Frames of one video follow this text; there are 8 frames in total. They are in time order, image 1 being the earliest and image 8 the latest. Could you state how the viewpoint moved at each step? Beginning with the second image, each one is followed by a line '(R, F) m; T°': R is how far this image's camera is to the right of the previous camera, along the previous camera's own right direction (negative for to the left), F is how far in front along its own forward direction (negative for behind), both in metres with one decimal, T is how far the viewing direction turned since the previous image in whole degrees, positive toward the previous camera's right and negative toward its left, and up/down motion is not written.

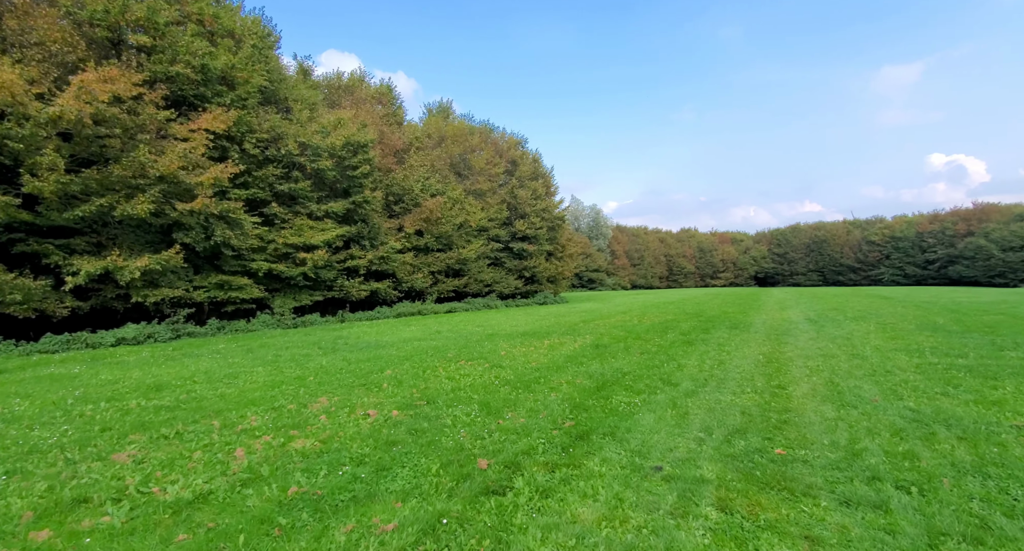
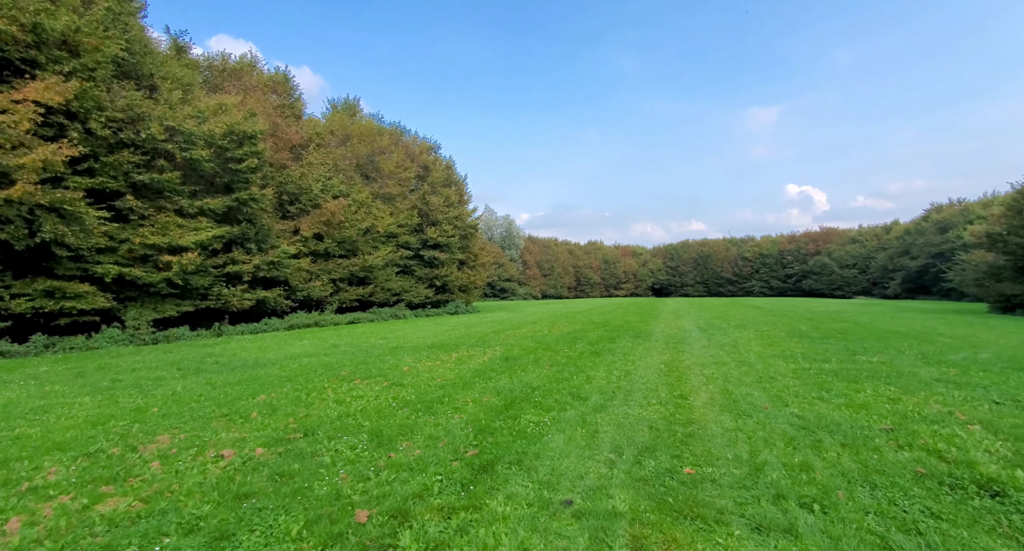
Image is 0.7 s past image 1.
(+0.2, +0.6) m; +11°
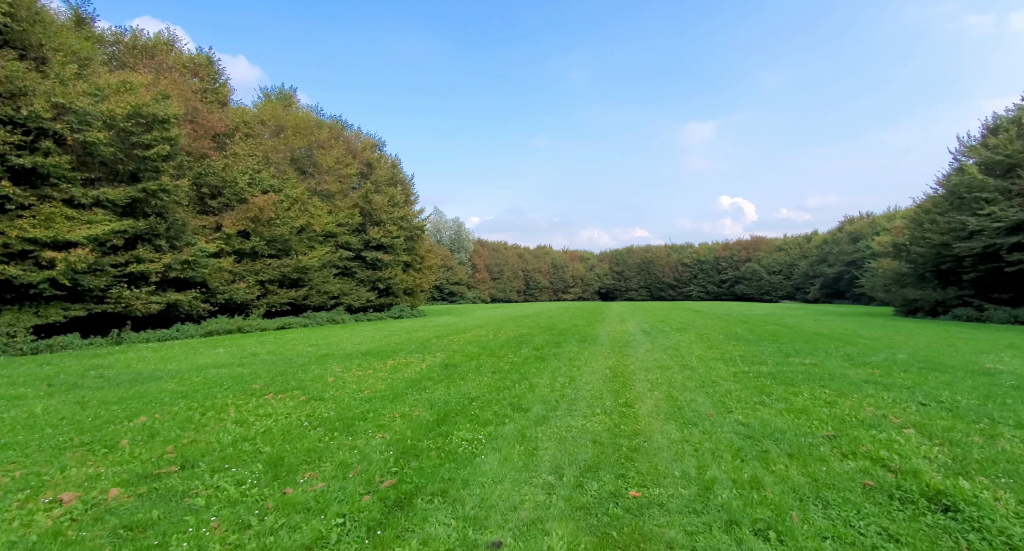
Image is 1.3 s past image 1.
(+0.2, +0.6) m; +6°
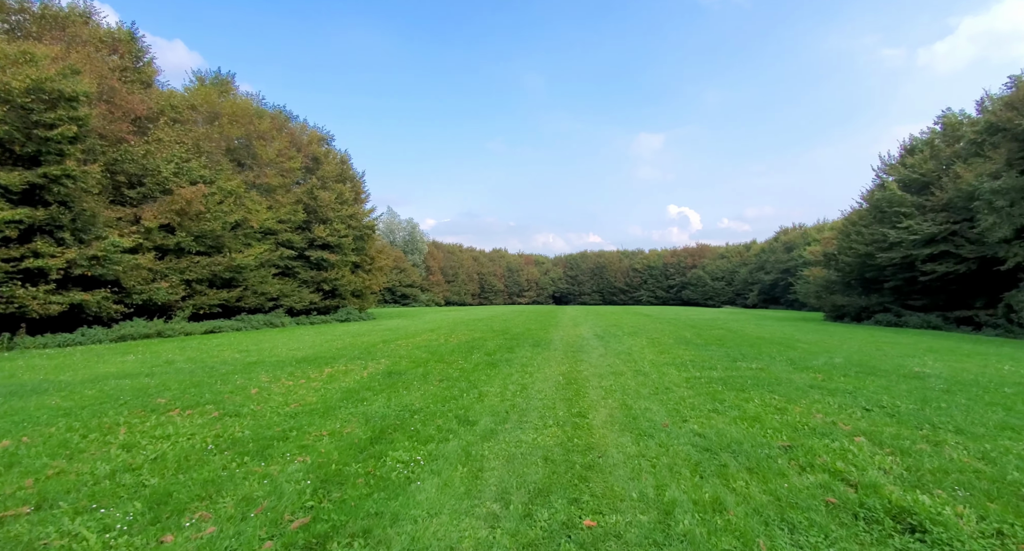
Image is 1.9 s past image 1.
(+0.1, +0.5) m; +6°
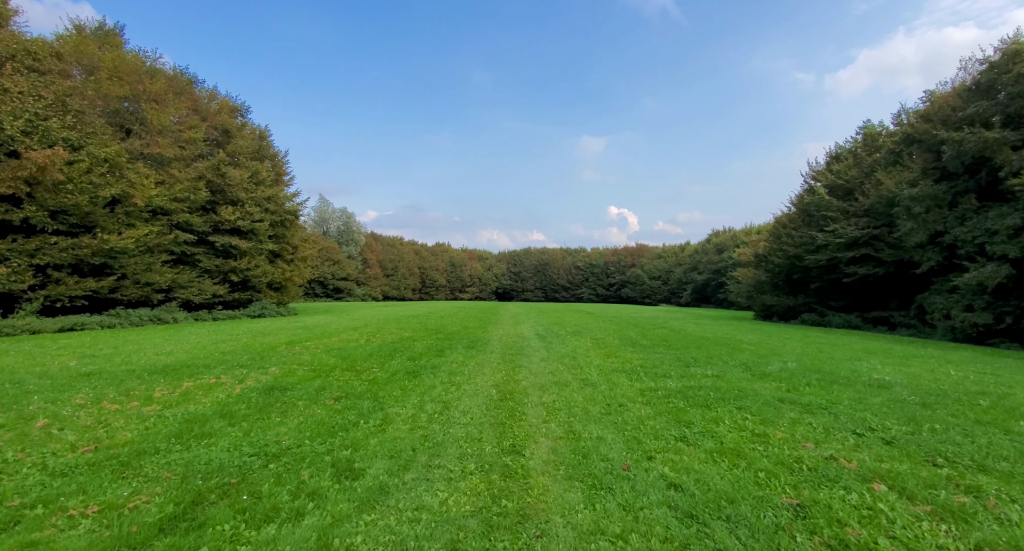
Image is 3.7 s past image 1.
(+0.4, +2.0) m; +7°
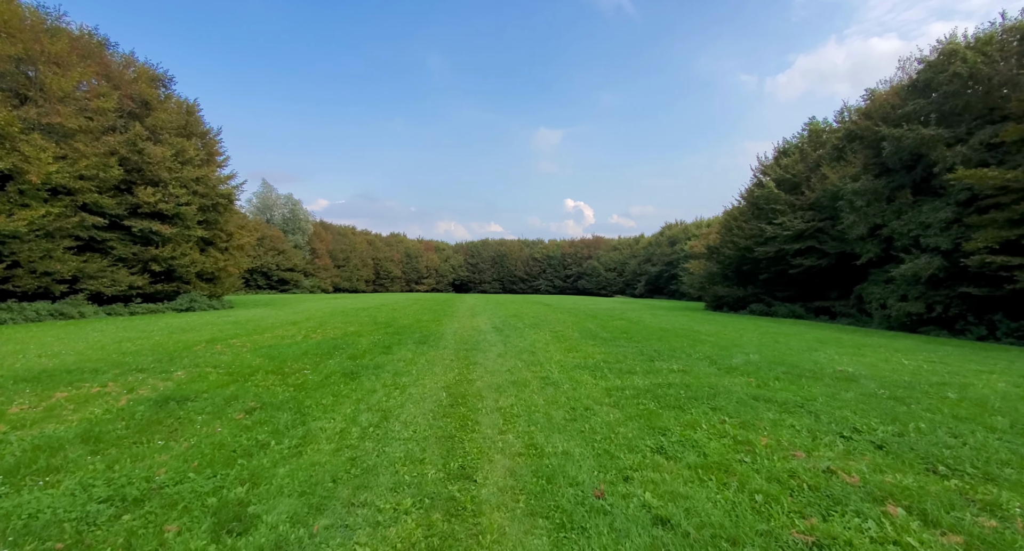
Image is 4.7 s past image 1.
(+0.1, +1.1) m; +5°
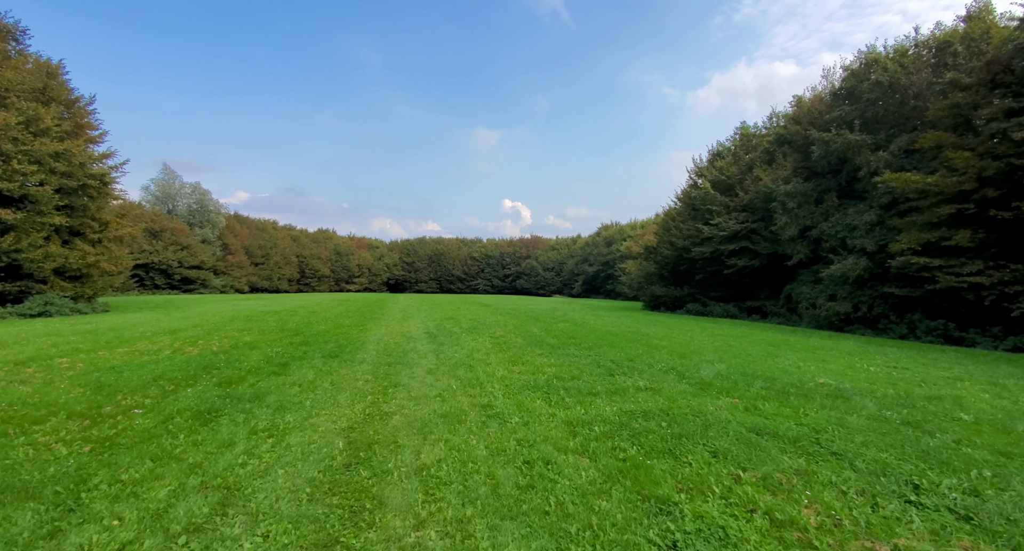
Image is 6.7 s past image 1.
(+0.1, +2.2) m; +8°
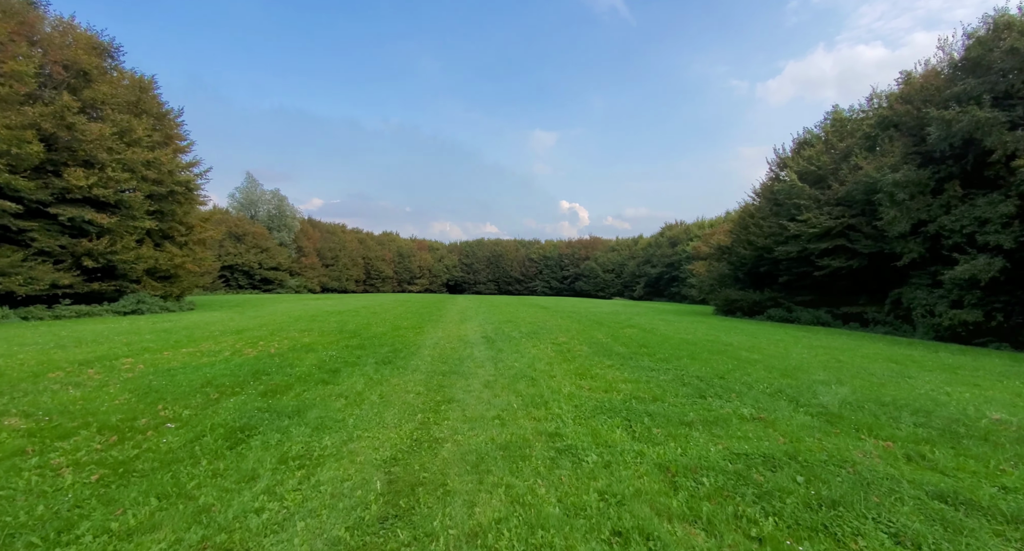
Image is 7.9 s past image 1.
(-0.2, +1.2) m; -8°
